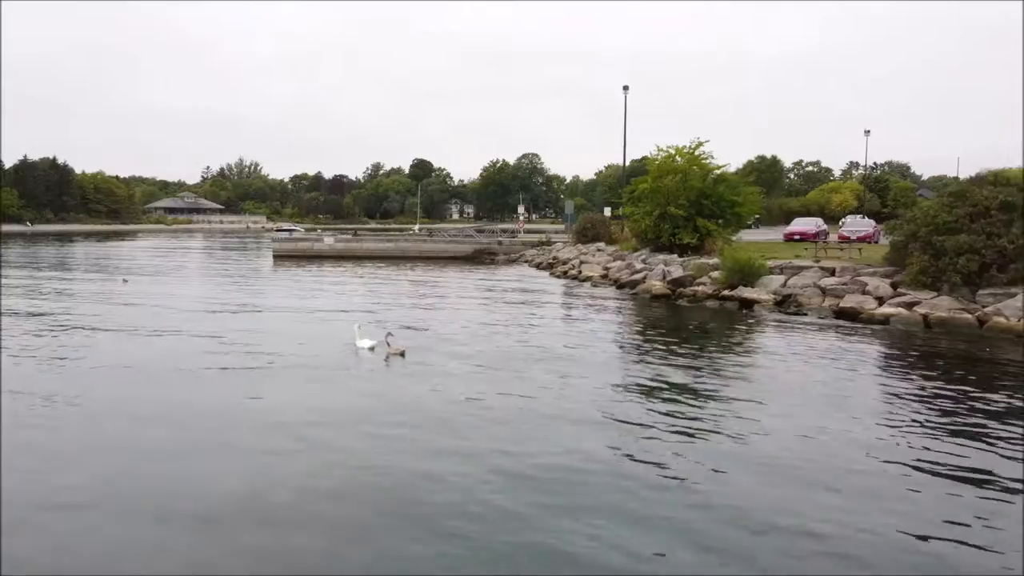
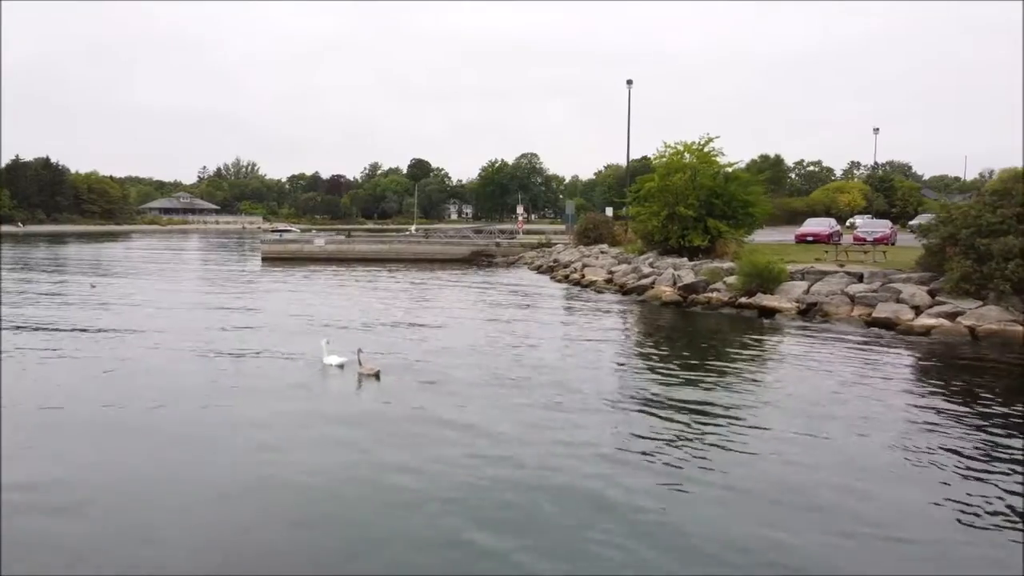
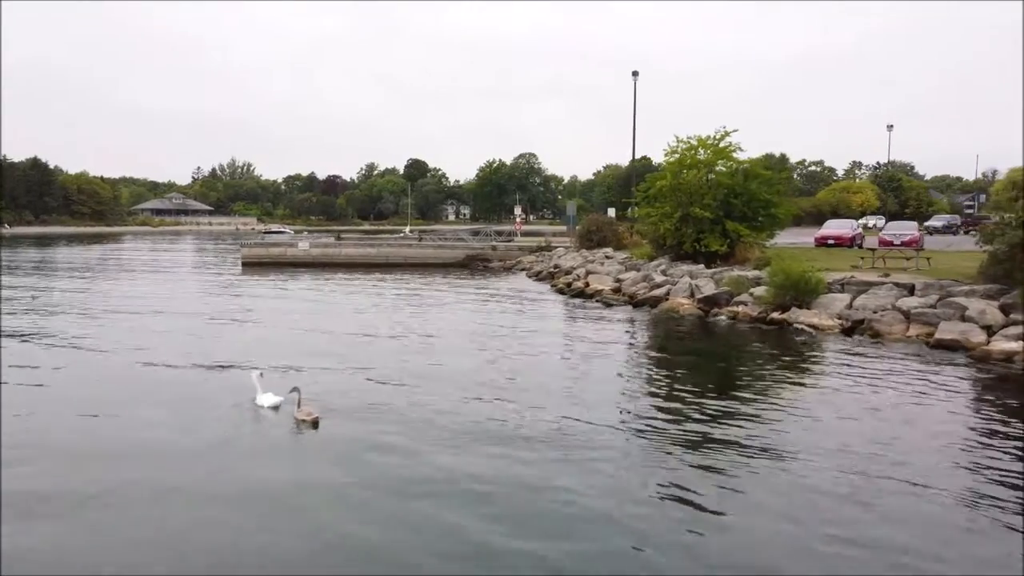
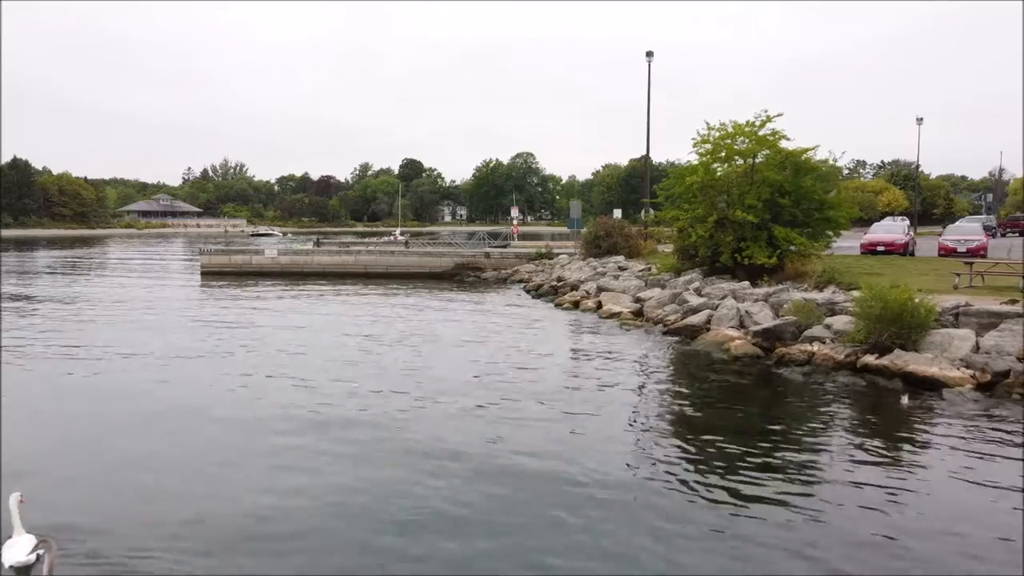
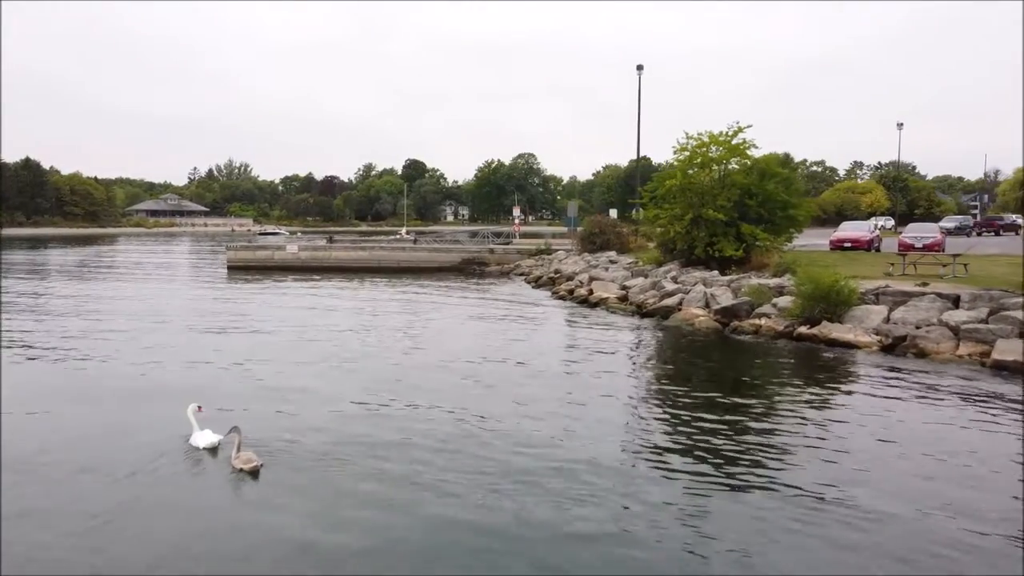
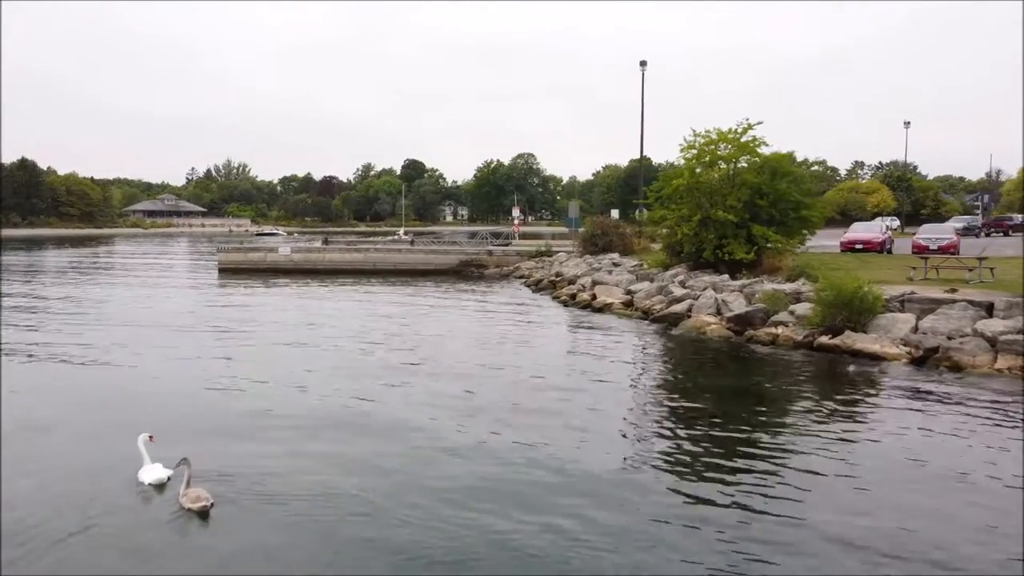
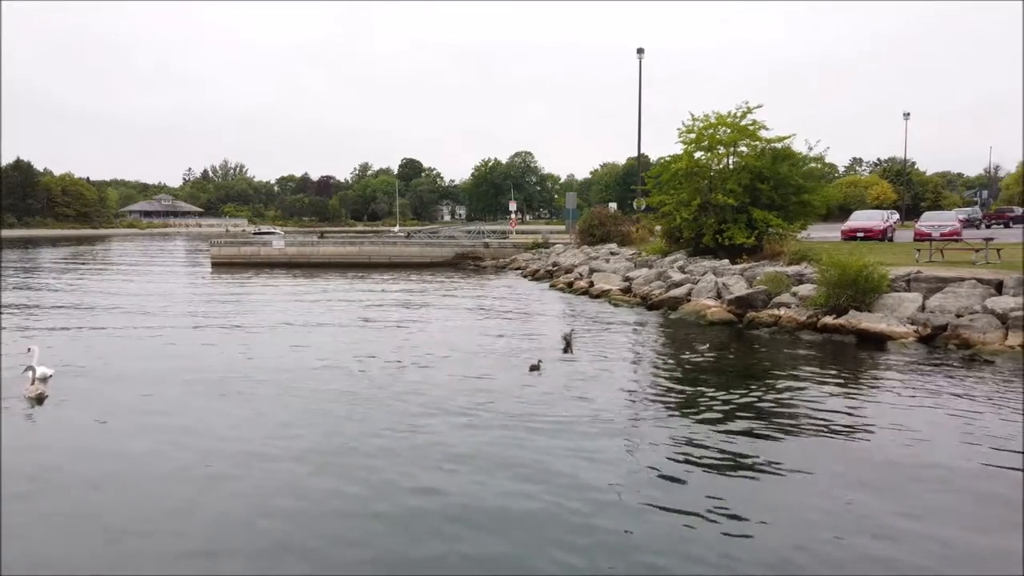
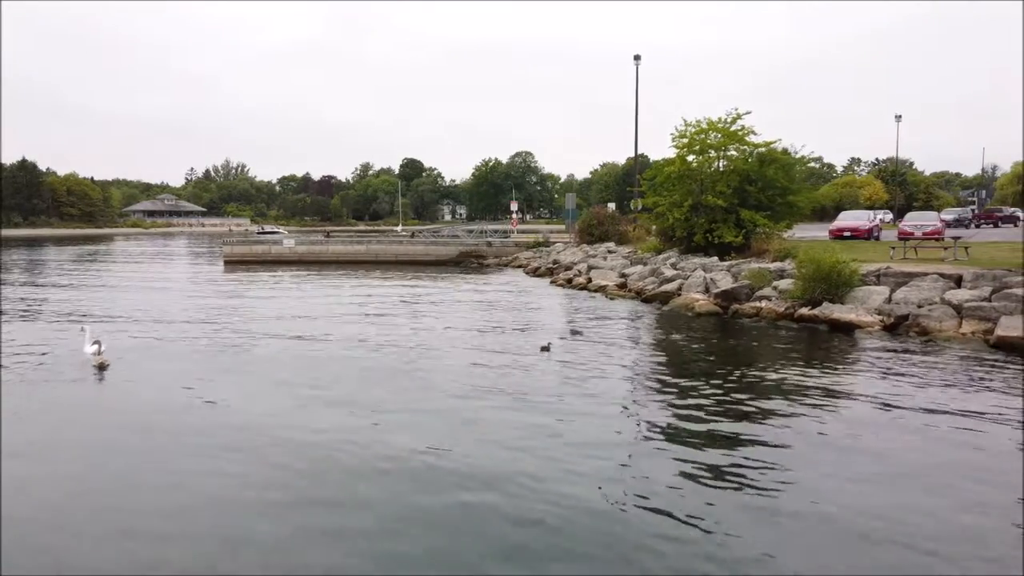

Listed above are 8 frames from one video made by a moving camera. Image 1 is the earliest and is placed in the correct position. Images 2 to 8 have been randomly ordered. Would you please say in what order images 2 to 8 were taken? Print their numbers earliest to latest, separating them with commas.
2, 3, 5, 6, 4, 7, 8
